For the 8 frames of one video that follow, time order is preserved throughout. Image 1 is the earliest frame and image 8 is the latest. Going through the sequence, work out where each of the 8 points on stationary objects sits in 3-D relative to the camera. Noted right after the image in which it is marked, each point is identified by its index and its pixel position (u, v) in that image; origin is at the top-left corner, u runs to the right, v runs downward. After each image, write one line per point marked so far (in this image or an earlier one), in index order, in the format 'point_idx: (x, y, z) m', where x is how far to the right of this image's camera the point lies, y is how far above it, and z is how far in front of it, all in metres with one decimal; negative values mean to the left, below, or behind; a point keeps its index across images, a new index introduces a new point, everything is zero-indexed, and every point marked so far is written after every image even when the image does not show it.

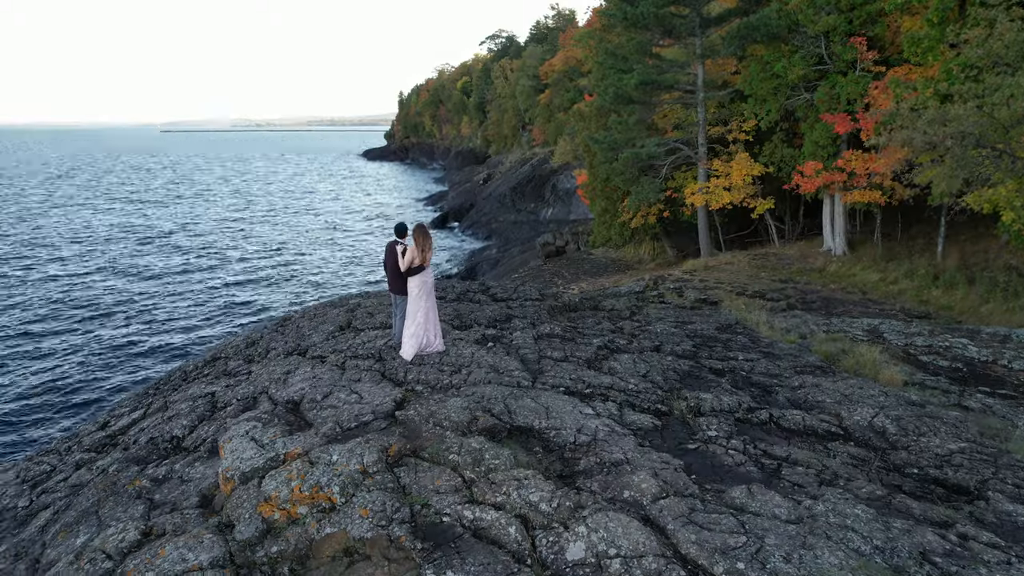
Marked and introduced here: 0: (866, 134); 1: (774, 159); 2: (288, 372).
0: (+7.8, +3.4, +14.9) m
1: (+7.3, +3.6, +19.0) m
2: (-2.7, -1.0, +8.3) m
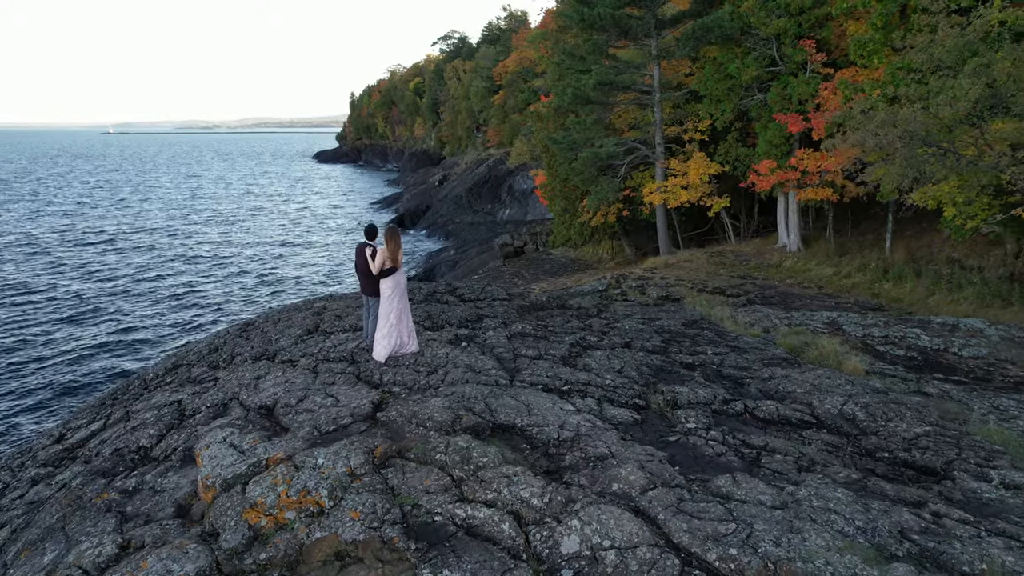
0: (+6.9, +3.5, +15.5) m
1: (+6.2, +3.7, +19.5) m
2: (-3.0, -1.1, +8.1) m
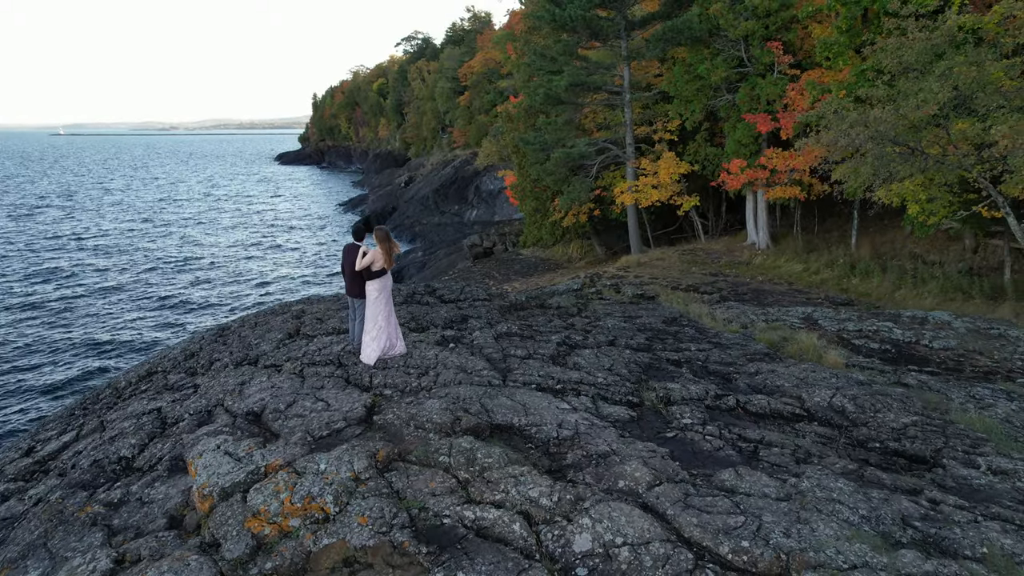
0: (+6.3, +3.6, +15.8) m
1: (+5.4, +3.8, +19.8) m
2: (-3.1, -1.1, +7.9) m
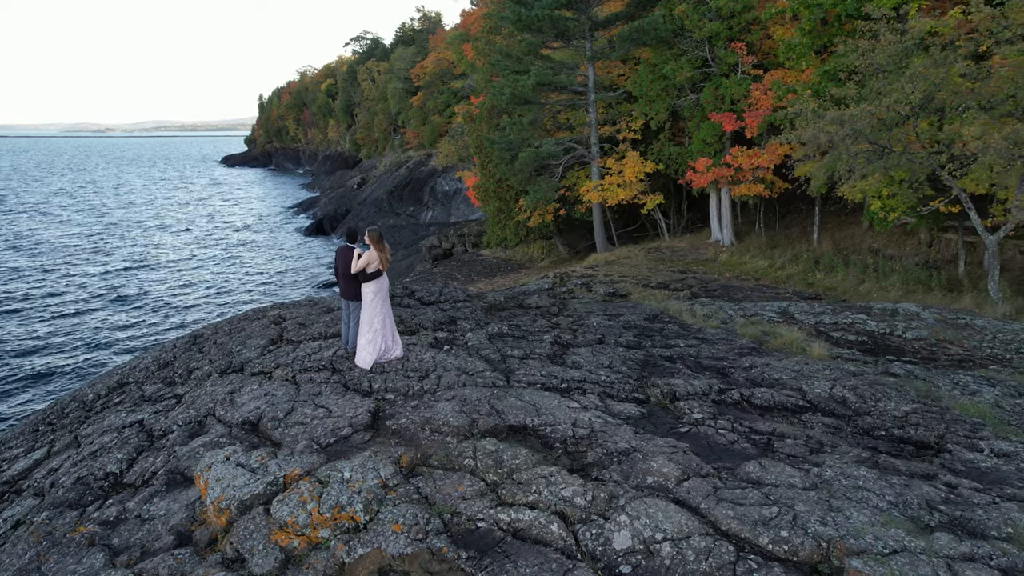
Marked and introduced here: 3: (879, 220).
0: (+5.7, +3.7, +16.2) m
1: (+4.4, +3.9, +20.1) m
2: (-3.1, -1.2, +7.7) m
3: (+8.3, +1.5, +15.3) m
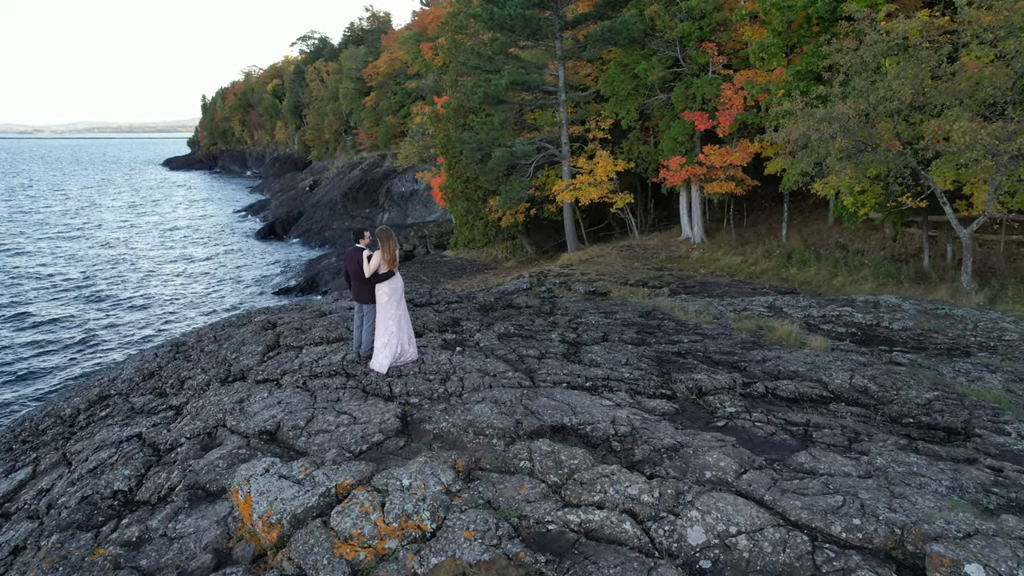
0: (+5.1, +3.8, +16.5) m
1: (+3.6, +4.0, +20.3) m
2: (-2.9, -1.2, +7.3) m
3: (+7.8, +1.7, +15.8) m
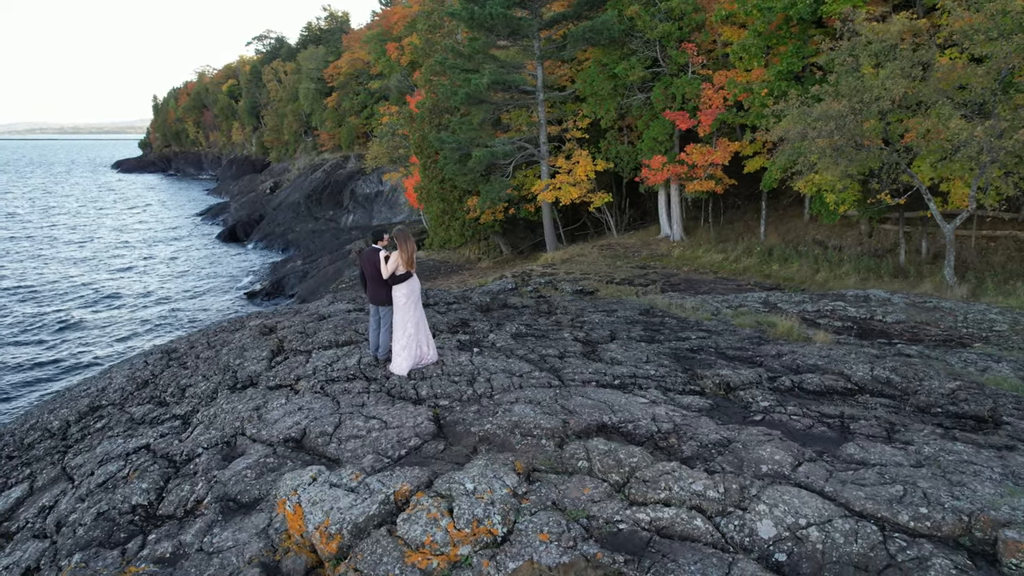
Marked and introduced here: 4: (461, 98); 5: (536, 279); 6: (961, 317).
0: (+4.7, +3.9, +16.7) m
1: (+3.0, +4.0, +20.5) m
2: (-2.7, -1.2, +7.1) m
3: (+7.5, +1.8, +16.2) m
4: (-1.5, +5.5, +19.7) m
5: (+0.7, +0.2, +17.6) m
6: (+6.9, -0.4, +10.5) m
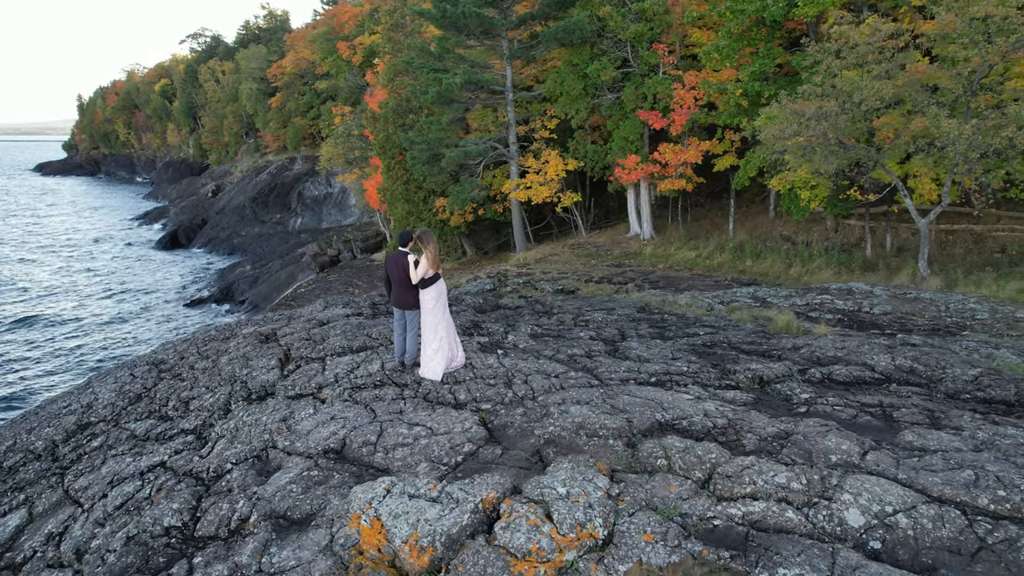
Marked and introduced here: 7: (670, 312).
0: (+4.1, +4.0, +17.0) m
1: (+2.1, +4.0, +20.6) m
2: (-2.3, -1.3, +6.8) m
3: (+7.0, +1.9, +16.8) m
4: (-2.4, +5.4, +19.4) m
5: (+0.1, +0.2, +17.6) m
6: (+7.0, -0.3, +11.0) m
7: (+2.6, -0.4, +11.4) m
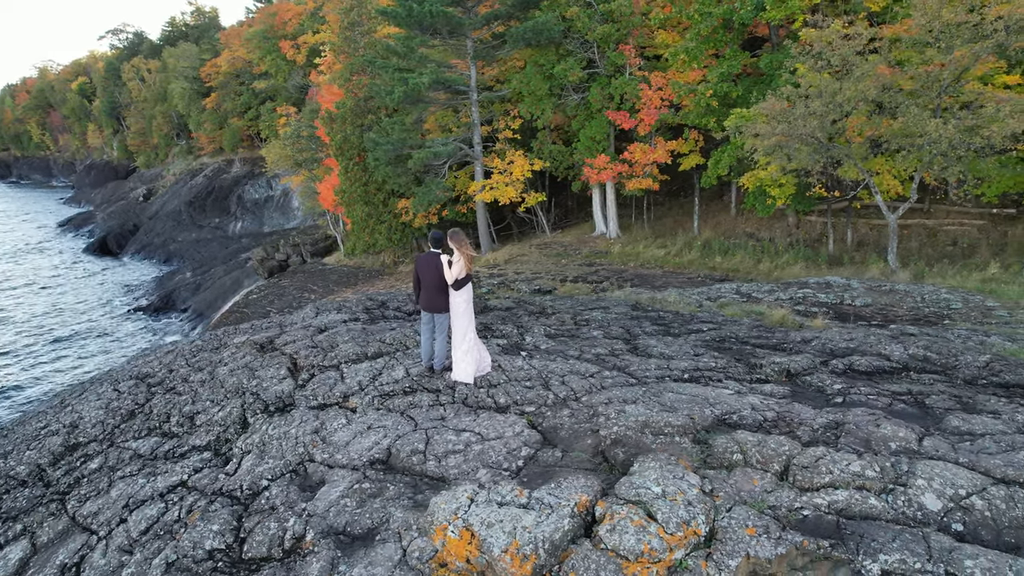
0: (+3.4, +4.0, +17.3) m
1: (+1.0, +4.0, +20.7) m
2: (-1.9, -1.4, +6.5) m
3: (+6.3, +2.1, +17.3) m
4: (-3.3, +5.3, +19.1) m
5: (-0.6, +0.2, +17.5) m
6: (+6.9, -0.2, +11.6) m
7: (+2.5, -0.4, +11.5) m
